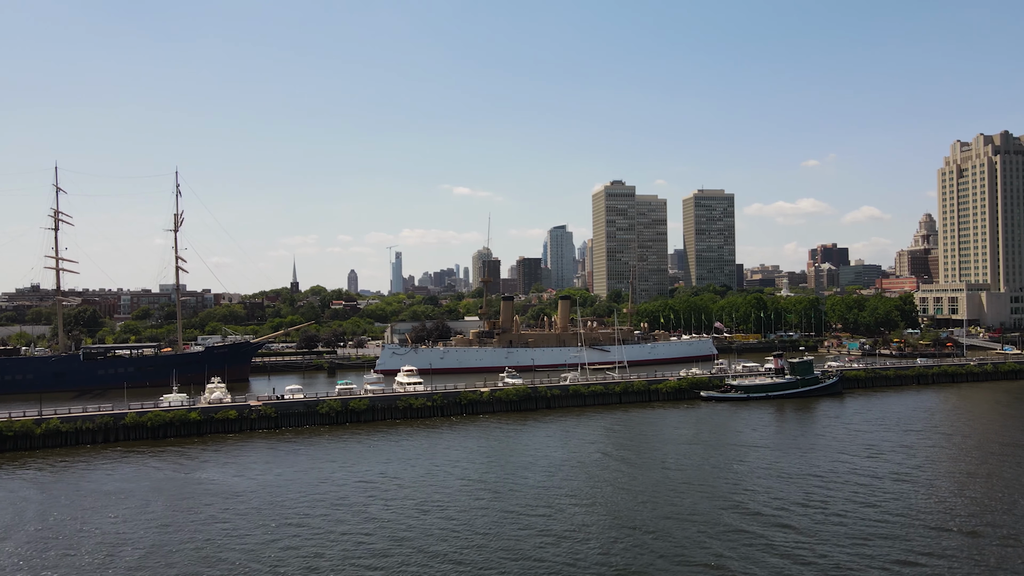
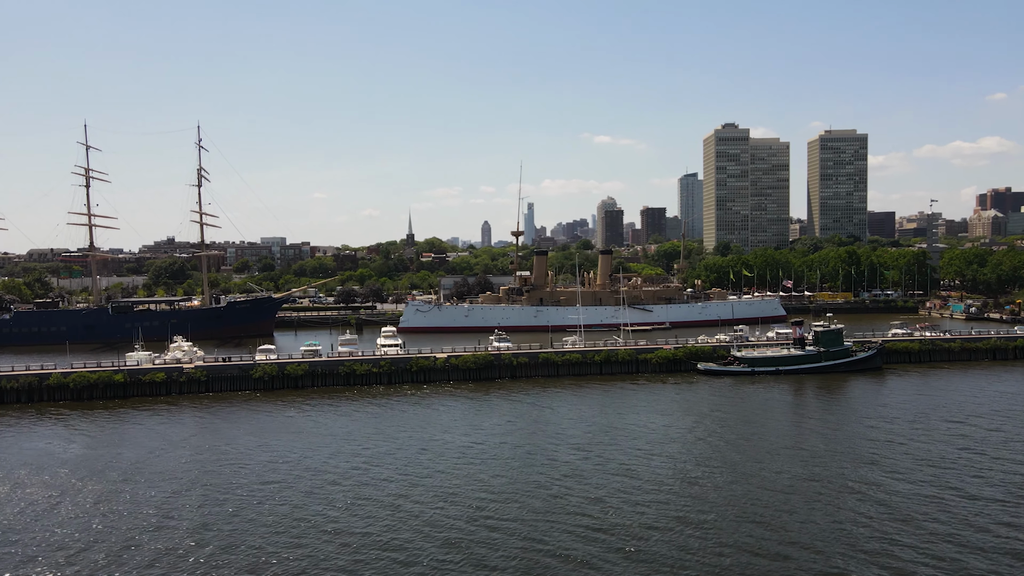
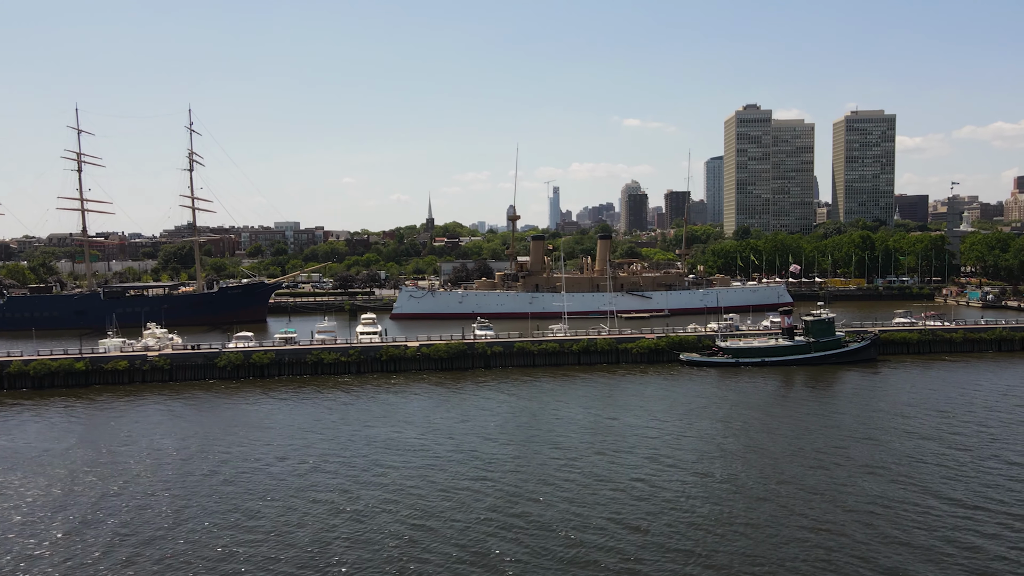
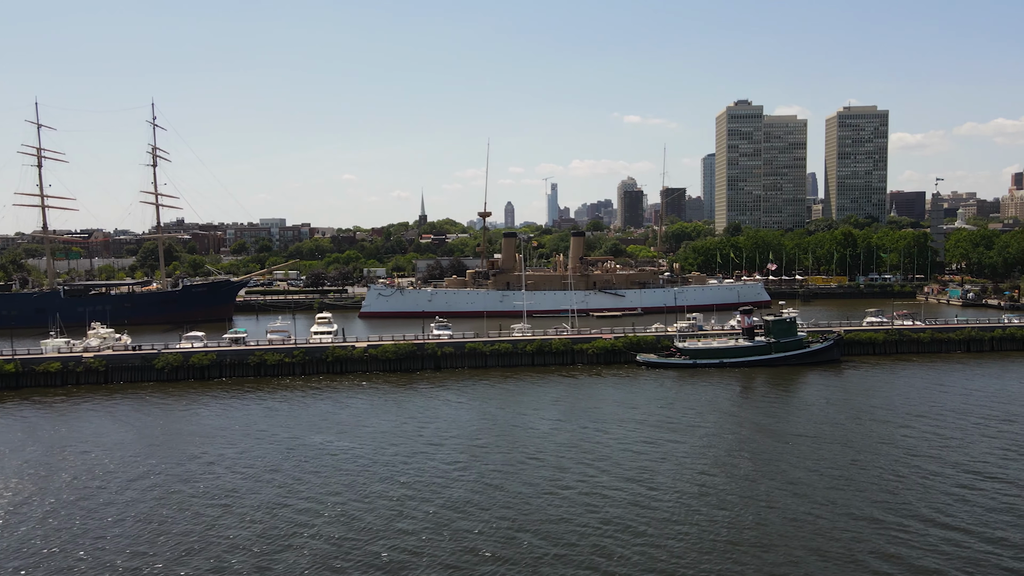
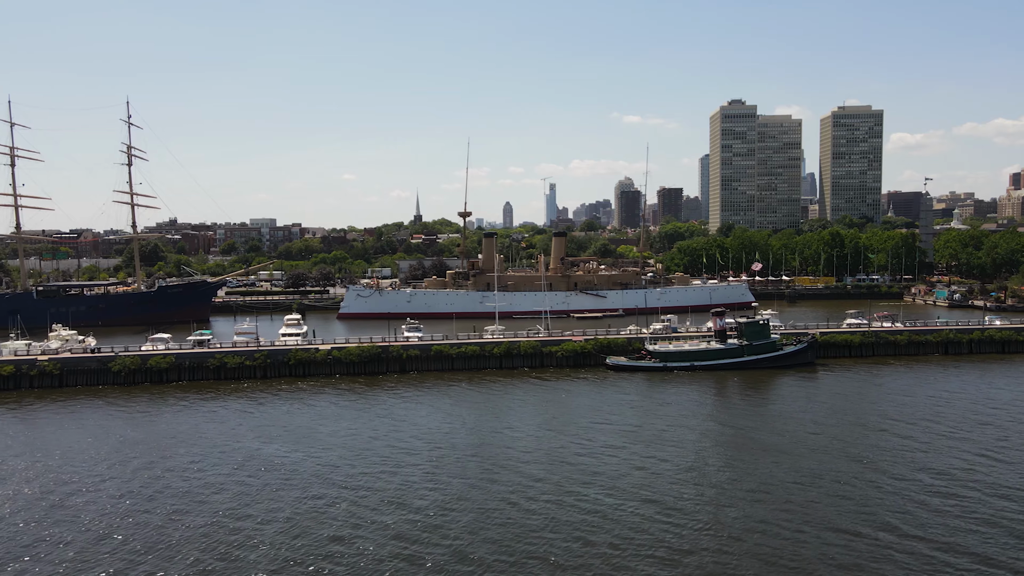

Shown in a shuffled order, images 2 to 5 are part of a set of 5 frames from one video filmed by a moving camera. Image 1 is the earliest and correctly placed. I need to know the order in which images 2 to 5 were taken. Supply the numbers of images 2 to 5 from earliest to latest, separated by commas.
2, 3, 4, 5
